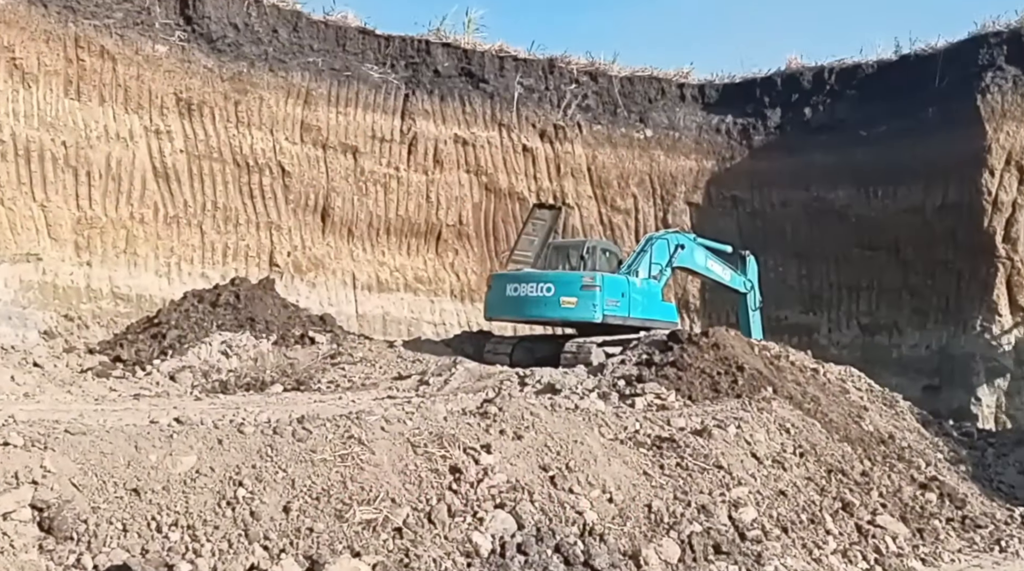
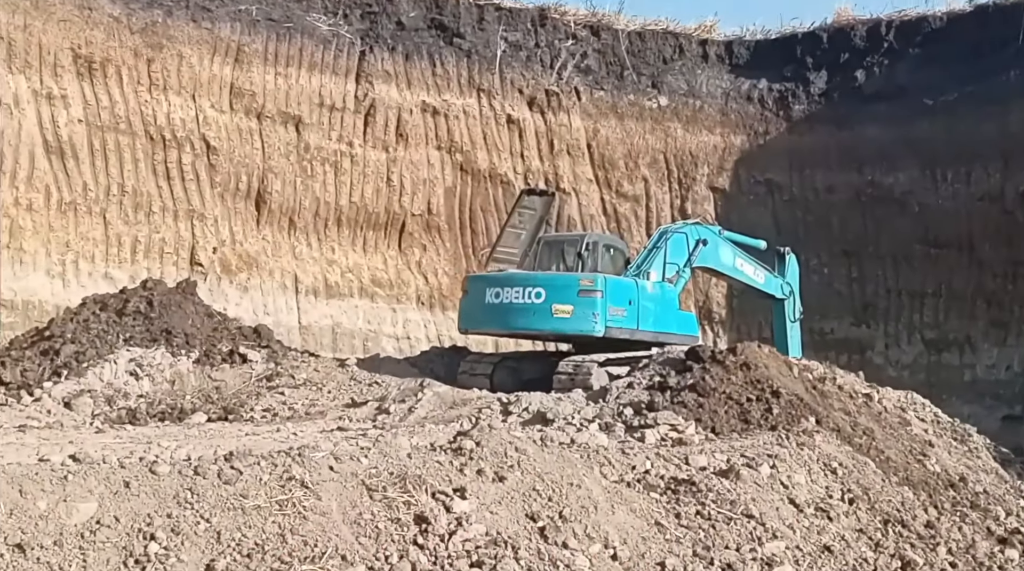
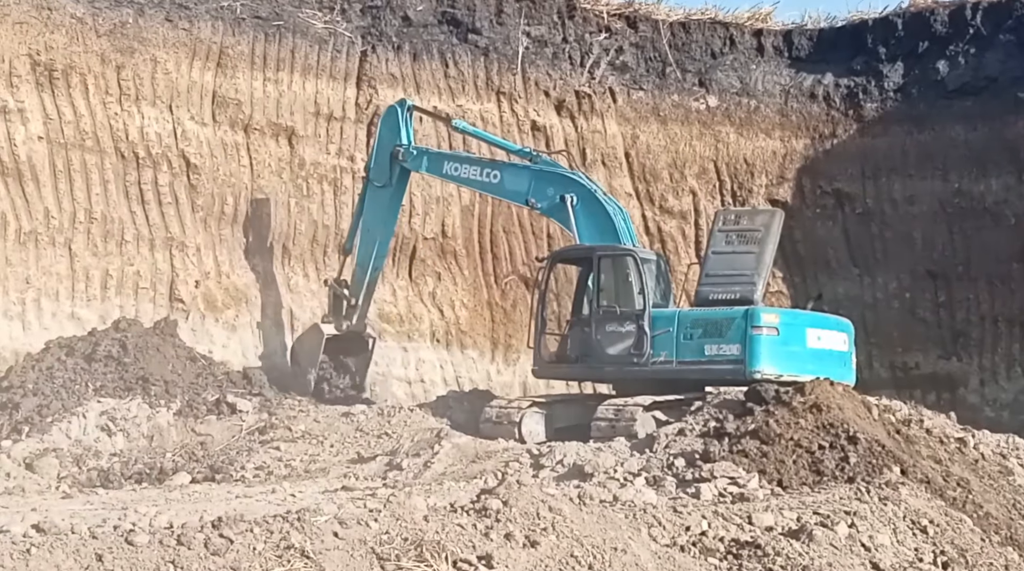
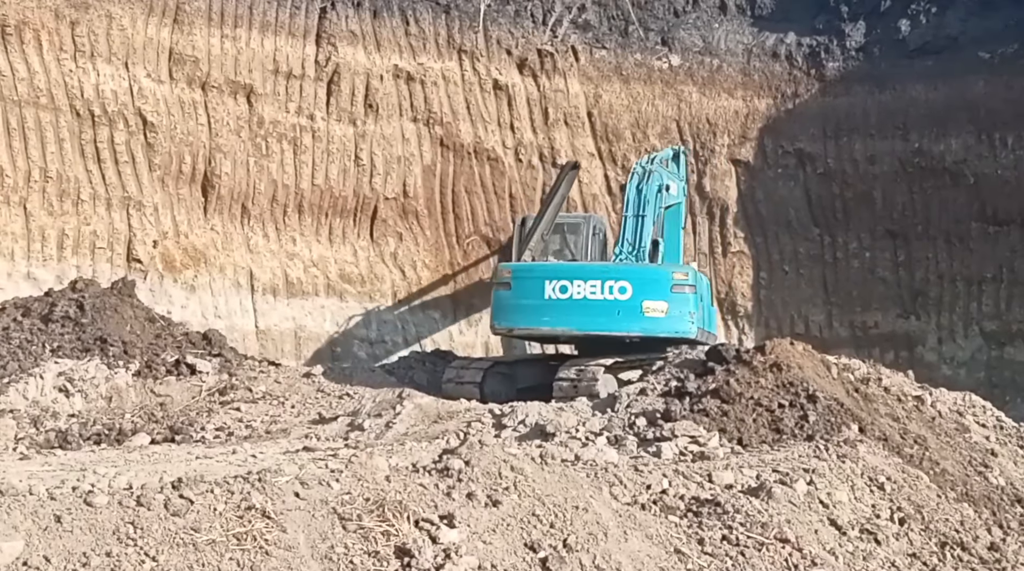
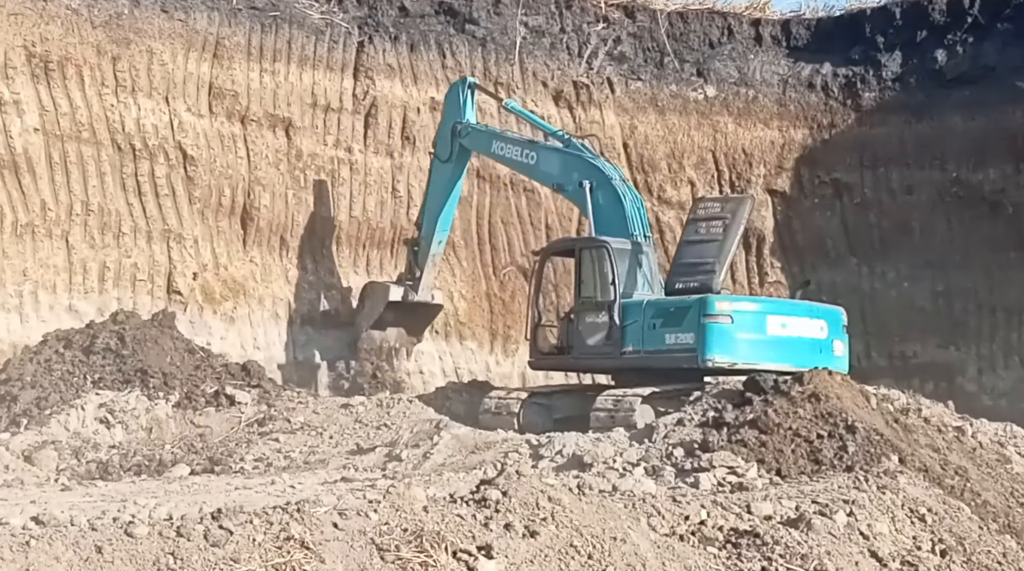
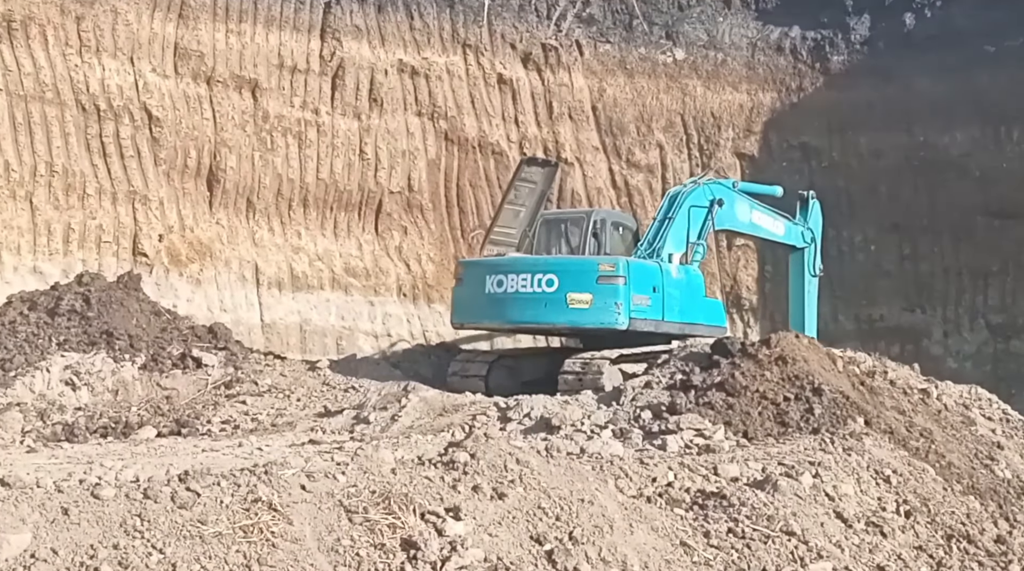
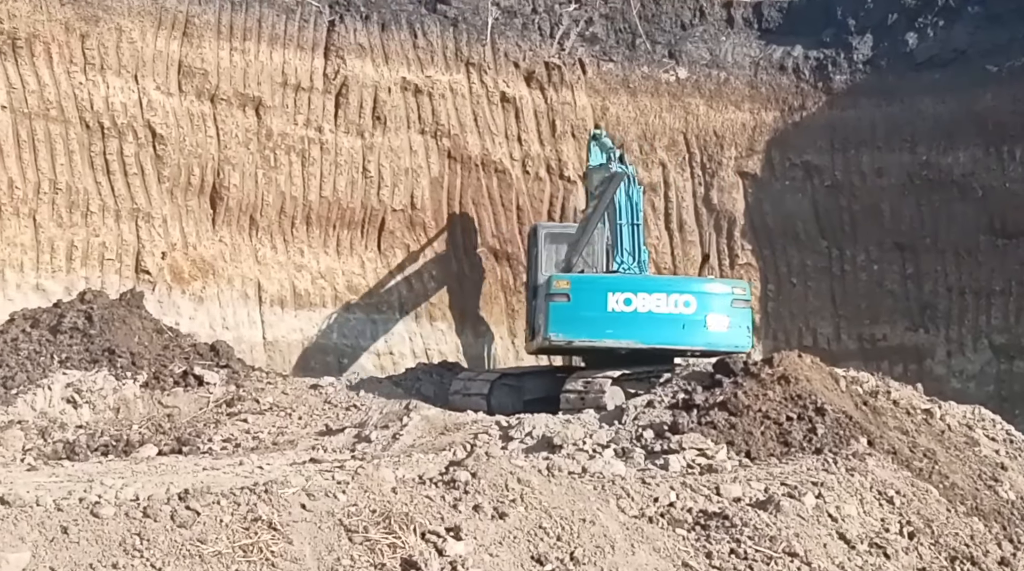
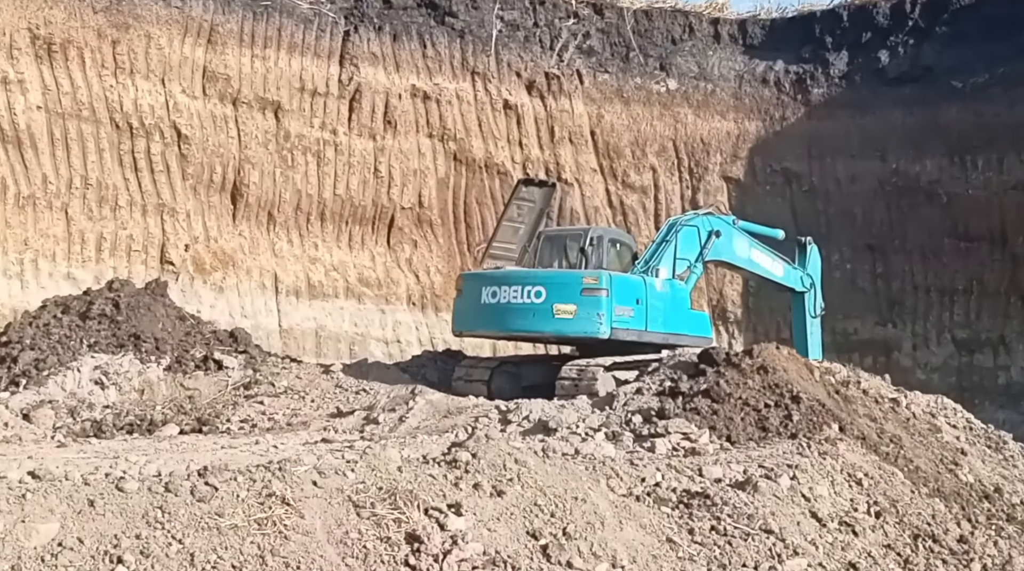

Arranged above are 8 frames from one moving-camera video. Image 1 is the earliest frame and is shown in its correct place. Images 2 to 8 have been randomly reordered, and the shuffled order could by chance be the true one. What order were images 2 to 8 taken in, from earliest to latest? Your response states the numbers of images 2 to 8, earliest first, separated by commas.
2, 8, 6, 4, 7, 3, 5
